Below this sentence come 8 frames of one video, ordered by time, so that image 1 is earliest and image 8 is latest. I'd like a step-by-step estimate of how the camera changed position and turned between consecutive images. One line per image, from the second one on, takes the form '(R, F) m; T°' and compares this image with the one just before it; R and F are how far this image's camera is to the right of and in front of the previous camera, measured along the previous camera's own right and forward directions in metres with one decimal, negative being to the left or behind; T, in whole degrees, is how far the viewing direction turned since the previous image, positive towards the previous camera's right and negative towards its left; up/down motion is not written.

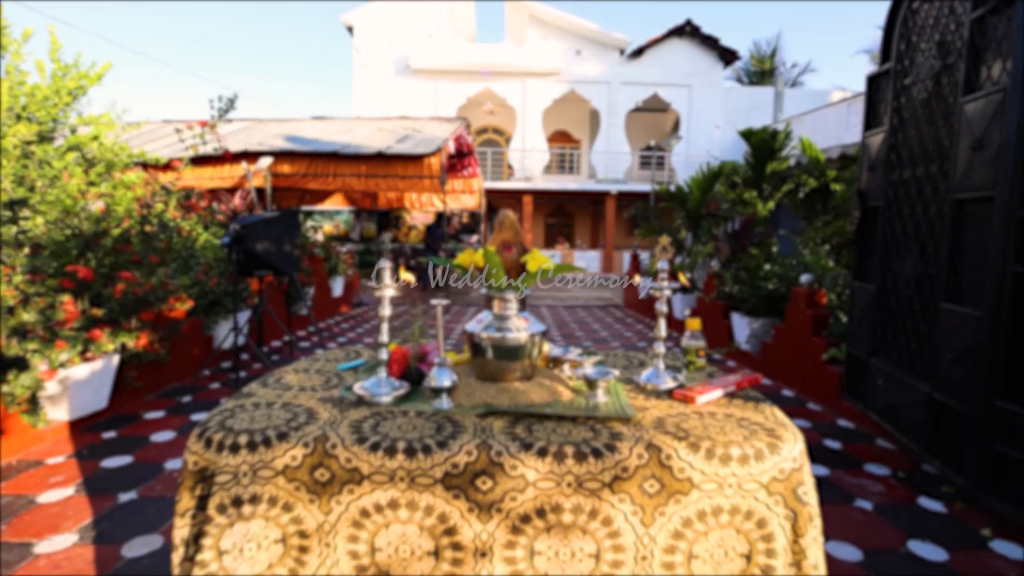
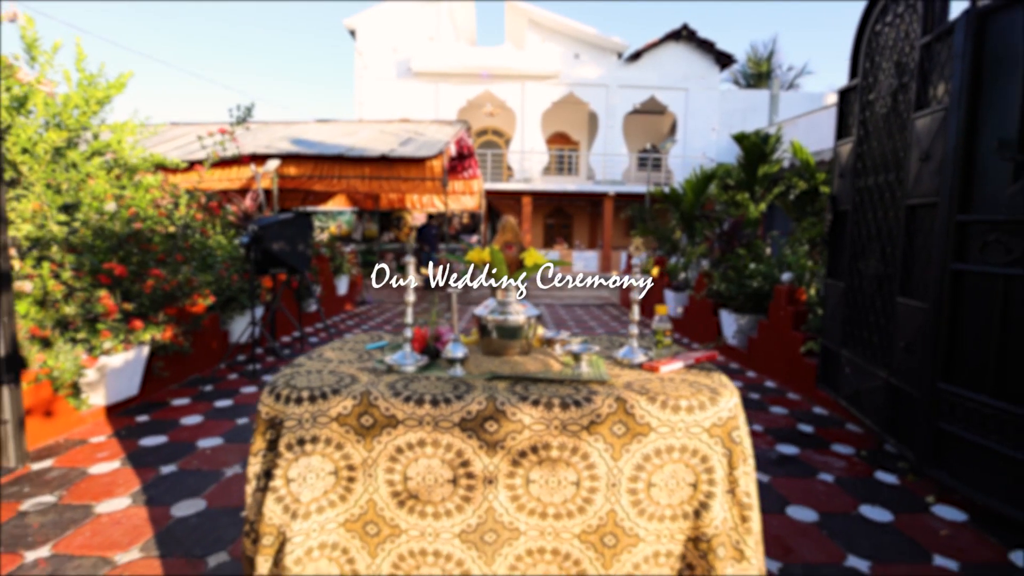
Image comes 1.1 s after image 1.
(0.0, -0.3) m; 0°
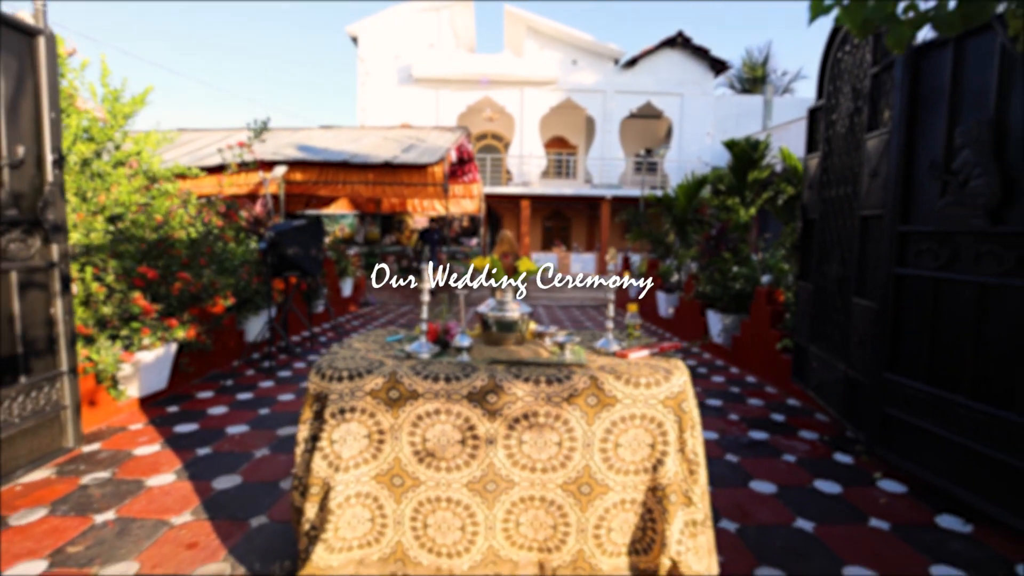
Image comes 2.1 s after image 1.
(0.0, -0.4) m; 0°
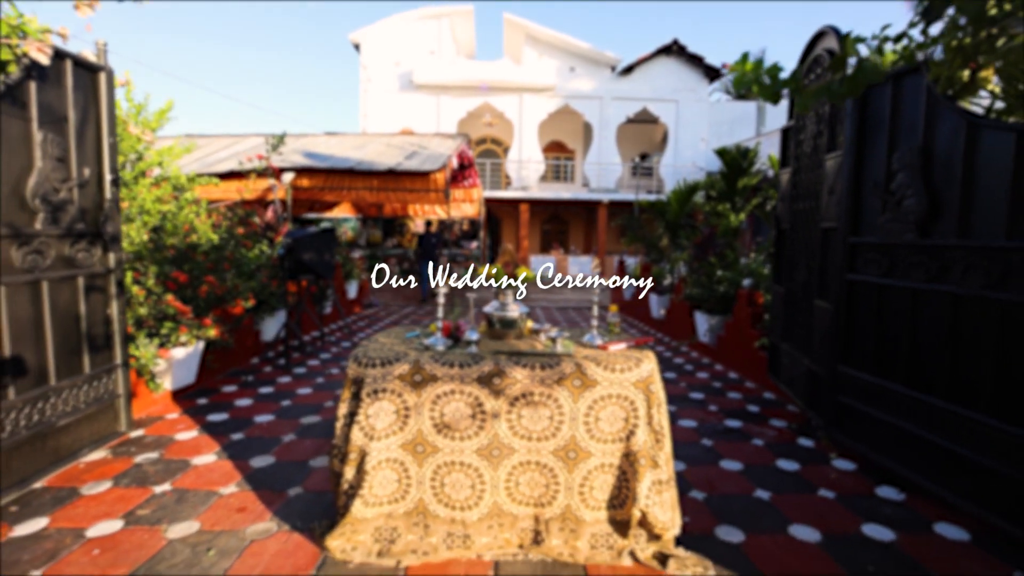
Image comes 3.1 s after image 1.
(0.0, -0.4) m; 0°
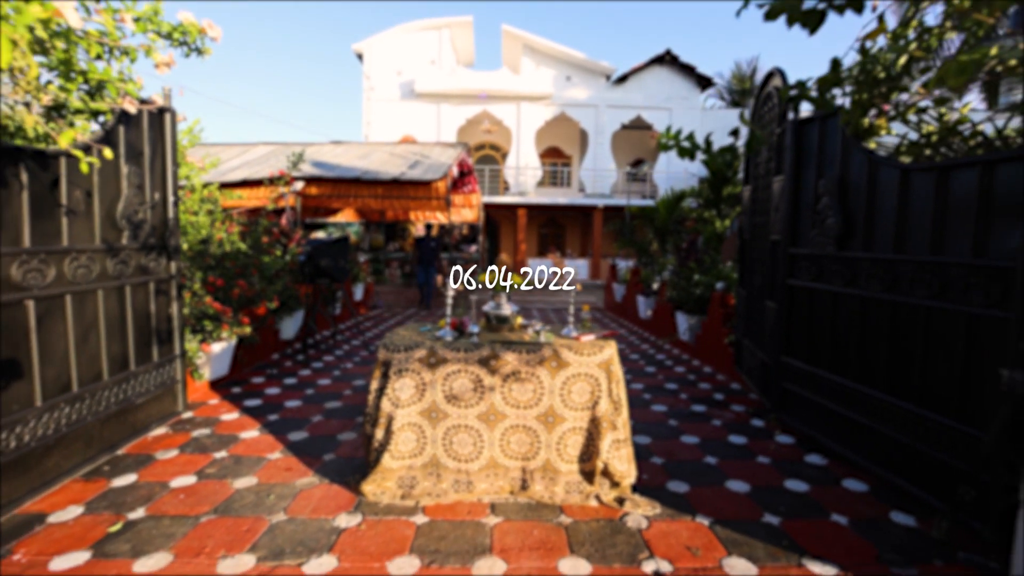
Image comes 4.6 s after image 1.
(0.0, -0.7) m; 0°
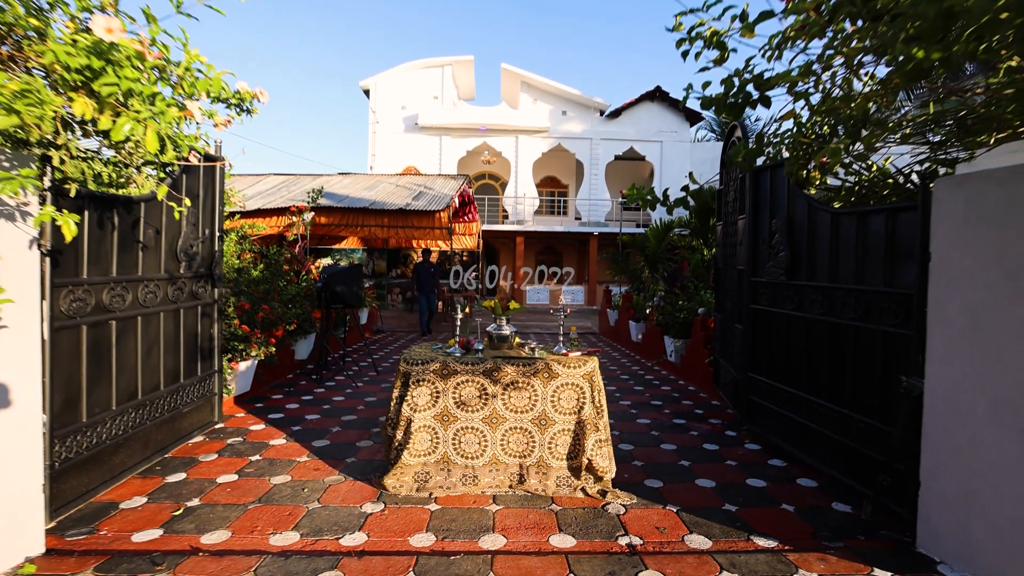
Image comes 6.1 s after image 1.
(0.0, -0.6) m; 0°
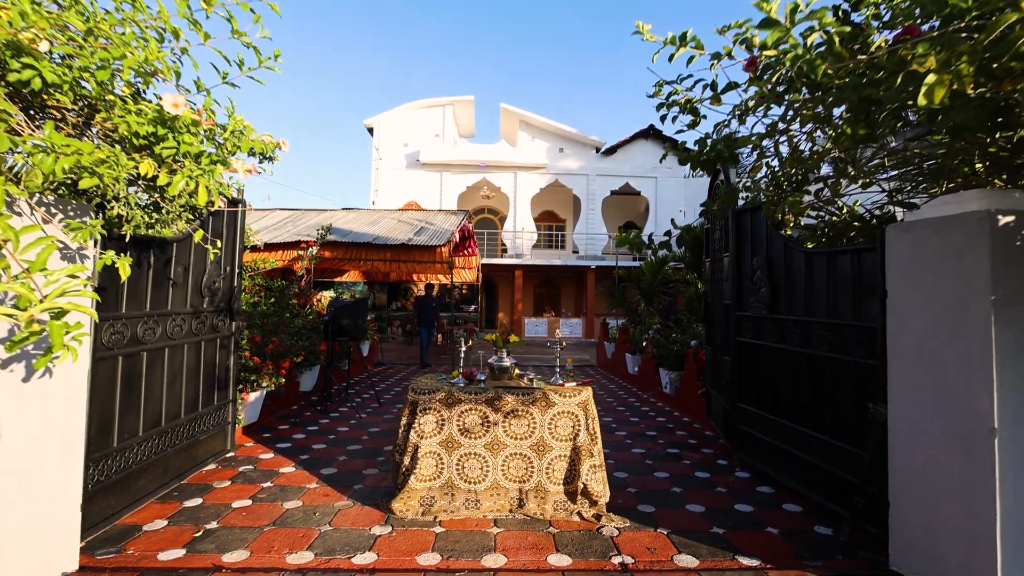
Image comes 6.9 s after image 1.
(0.0, -0.3) m; 0°
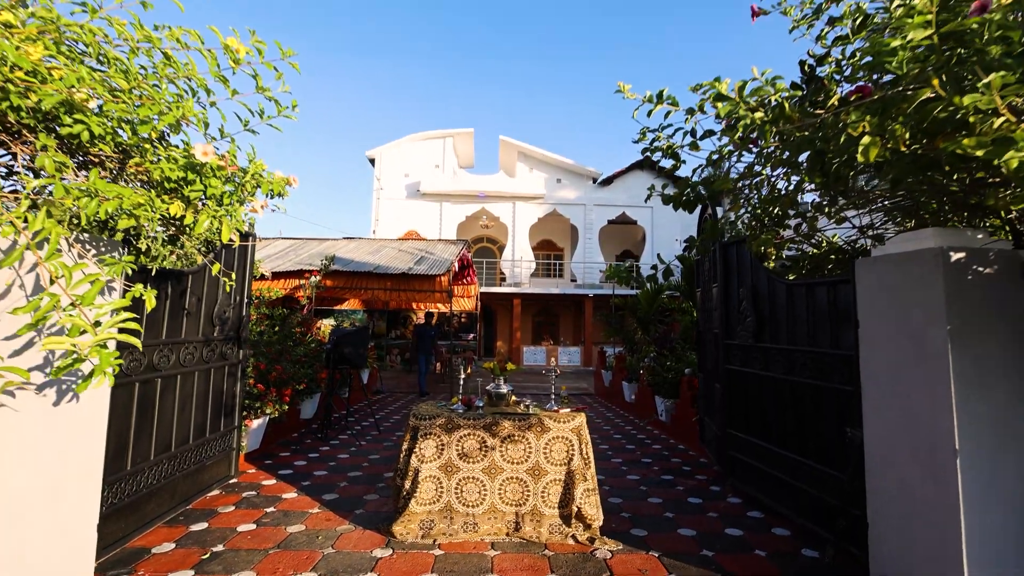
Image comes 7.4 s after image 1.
(0.0, -0.2) m; 0°
